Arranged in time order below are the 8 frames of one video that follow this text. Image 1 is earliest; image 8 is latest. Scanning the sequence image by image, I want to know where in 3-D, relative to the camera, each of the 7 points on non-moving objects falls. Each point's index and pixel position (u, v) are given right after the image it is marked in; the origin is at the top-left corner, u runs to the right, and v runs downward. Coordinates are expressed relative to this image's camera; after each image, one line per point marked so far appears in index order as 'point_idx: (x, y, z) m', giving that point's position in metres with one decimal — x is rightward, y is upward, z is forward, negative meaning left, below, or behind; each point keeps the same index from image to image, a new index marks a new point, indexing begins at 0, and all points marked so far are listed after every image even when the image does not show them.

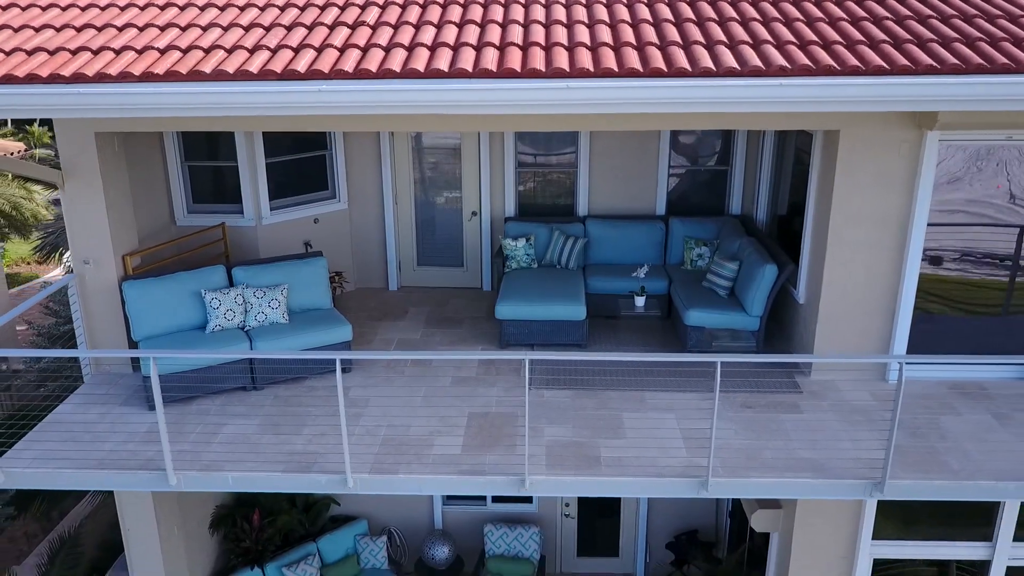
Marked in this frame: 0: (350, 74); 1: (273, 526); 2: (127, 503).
0: (-1.0, +1.3, +4.6) m
1: (-2.8, -2.8, +8.7) m
2: (-3.7, -2.1, +7.1) m
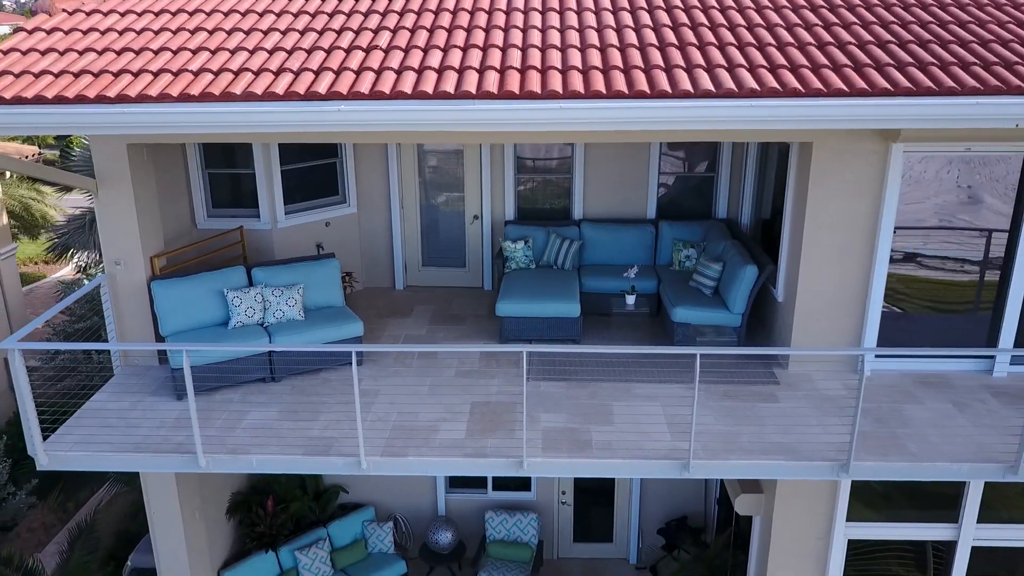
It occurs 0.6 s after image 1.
0: (-1.0, +1.3, +5.1) m
1: (-2.9, -2.8, +9.2) m
2: (-3.7, -2.0, +7.6) m
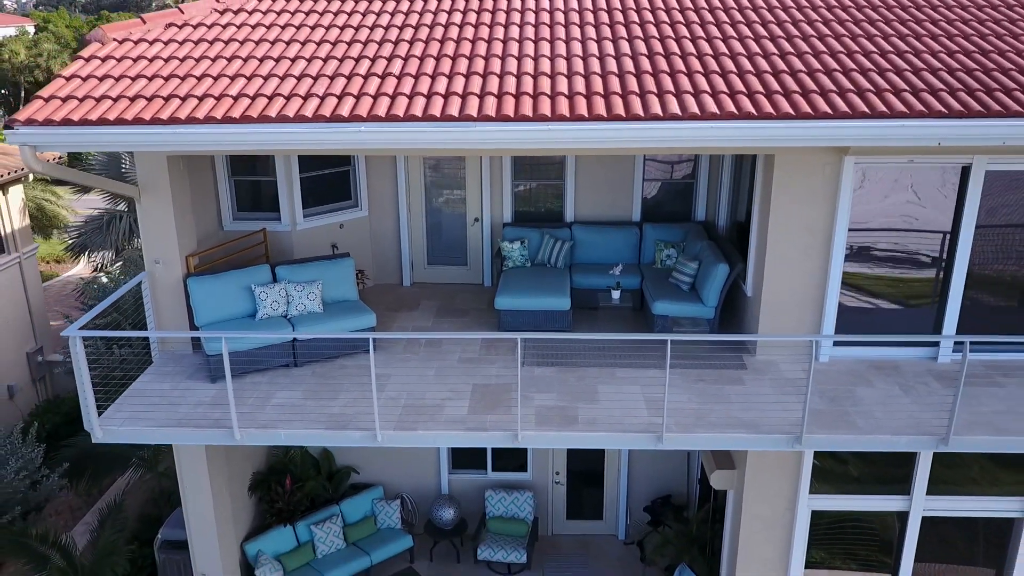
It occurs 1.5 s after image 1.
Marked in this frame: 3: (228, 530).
0: (-1.0, +1.4, +5.9) m
1: (-2.9, -2.8, +10.0) m
2: (-3.7, -2.0, +8.4) m
3: (-3.5, -3.0, +9.1) m
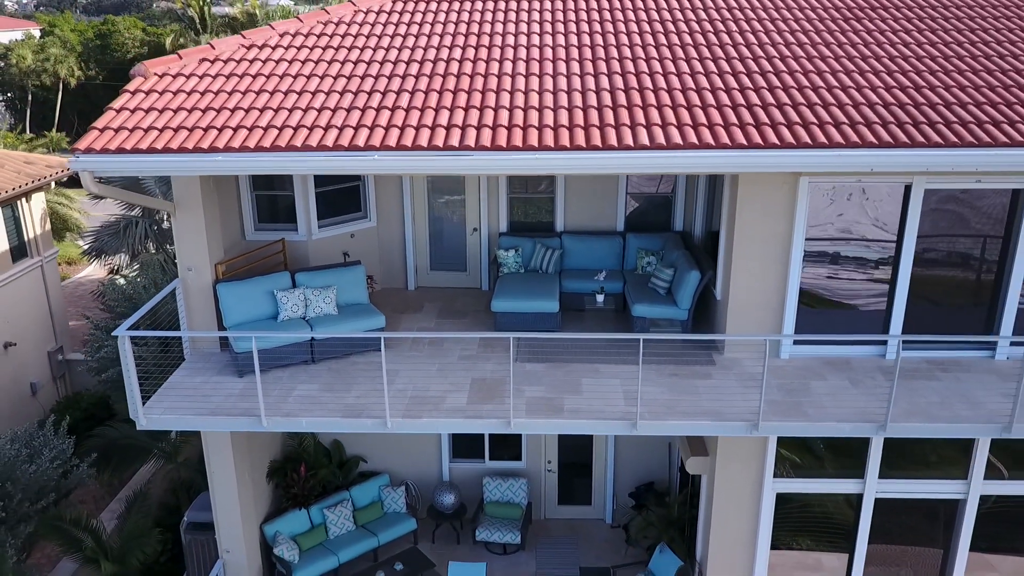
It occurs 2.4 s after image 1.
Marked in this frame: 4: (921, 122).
0: (-1.1, +1.3, +6.9) m
1: (-3.0, -2.8, +11.0) m
2: (-3.8, -2.1, +9.4) m
3: (-3.6, -3.1, +10.1) m
4: (+4.0, +1.6, +7.2) m
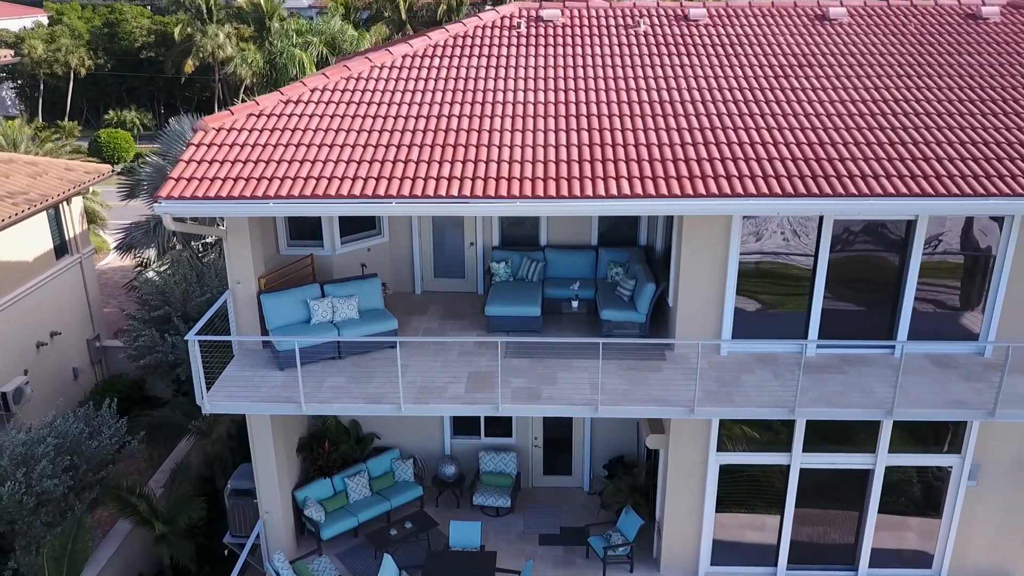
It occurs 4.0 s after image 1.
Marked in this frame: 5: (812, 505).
0: (-1.3, +1.1, +8.8) m
1: (-3.1, -2.9, +13.0) m
2: (-4.0, -2.2, +11.4) m
3: (-3.7, -3.2, +12.1) m
4: (+3.9, +1.4, +9.1) m
5: (+4.8, -3.5, +11.7) m
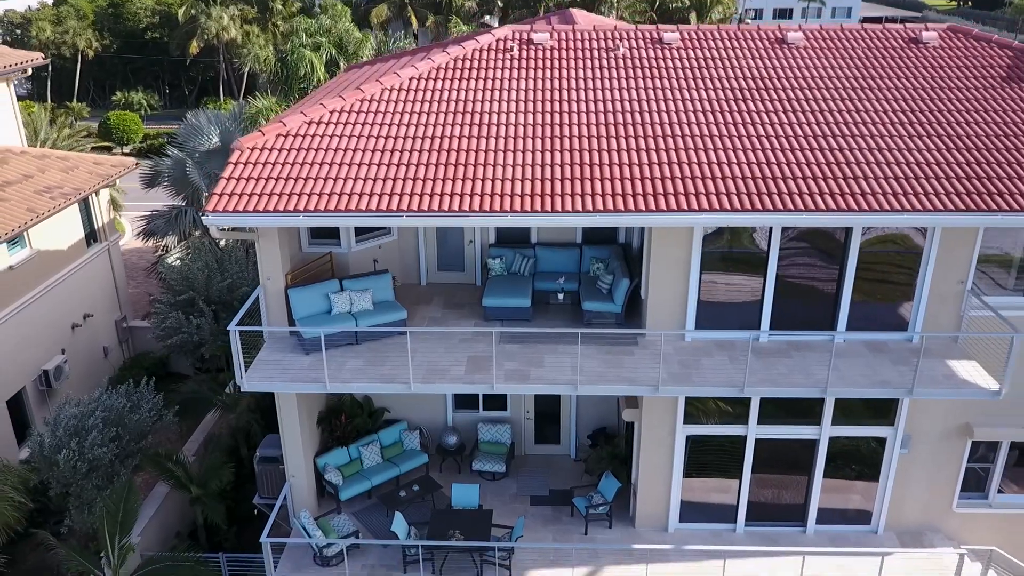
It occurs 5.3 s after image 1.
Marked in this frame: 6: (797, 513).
0: (-1.4, +1.1, +10.4) m
1: (-3.2, -2.7, +14.8) m
2: (-4.1, -2.1, +13.1) m
3: (-3.9, -3.0, +13.9) m
4: (+3.8, +1.4, +10.7) m
5: (+4.7, -3.4, +13.5) m
6: (+5.4, -4.2, +13.8) m
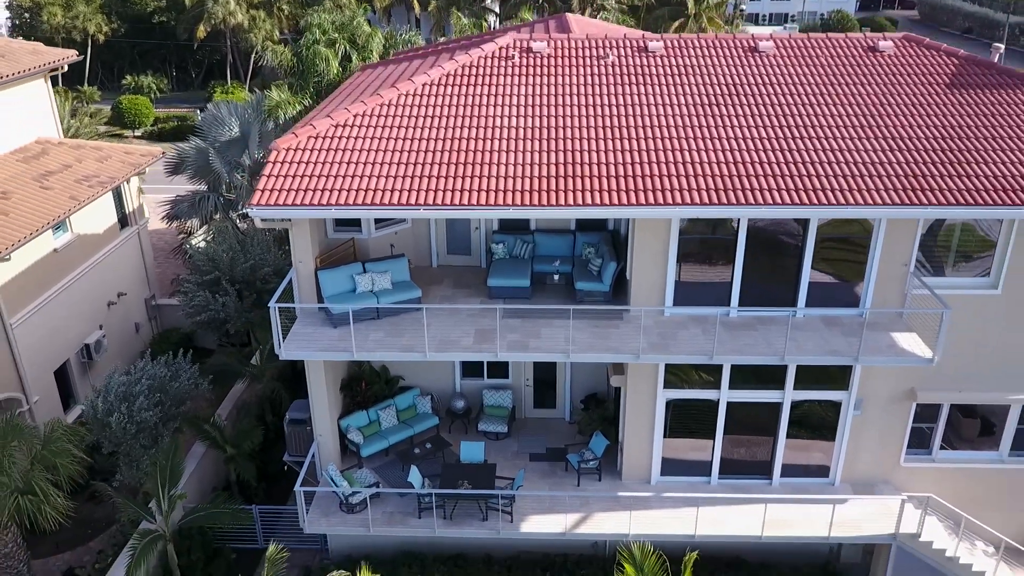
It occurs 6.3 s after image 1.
0: (-1.3, +1.4, +12.1) m
1: (-3.2, -2.3, +16.6) m
2: (-4.0, -1.7, +15.0) m
3: (-3.8, -2.6, +15.8) m
4: (+3.8, +1.7, +12.4) m
5: (+4.7, -3.0, +15.4) m
6: (+5.4, -3.8, +15.7) m
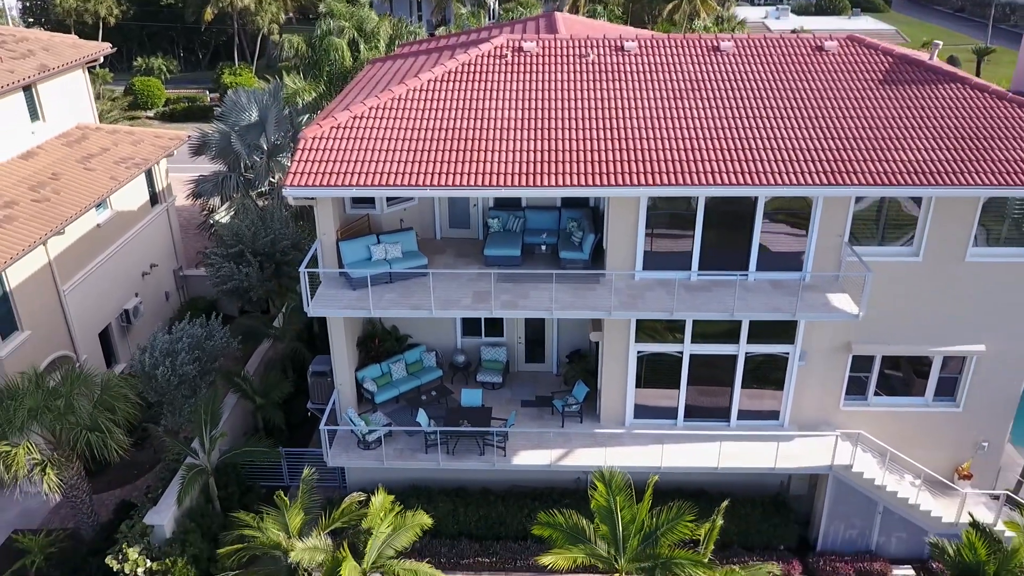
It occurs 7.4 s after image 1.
0: (-1.5, +2.1, +14.5) m
1: (-3.3, -1.5, +19.1) m
2: (-4.2, -1.0, +17.4) m
3: (-4.0, -1.9, +18.3) m
4: (+3.6, +2.4, +14.8) m
5: (+4.6, -2.2, +17.9) m
6: (+5.2, -3.1, +18.2) m
